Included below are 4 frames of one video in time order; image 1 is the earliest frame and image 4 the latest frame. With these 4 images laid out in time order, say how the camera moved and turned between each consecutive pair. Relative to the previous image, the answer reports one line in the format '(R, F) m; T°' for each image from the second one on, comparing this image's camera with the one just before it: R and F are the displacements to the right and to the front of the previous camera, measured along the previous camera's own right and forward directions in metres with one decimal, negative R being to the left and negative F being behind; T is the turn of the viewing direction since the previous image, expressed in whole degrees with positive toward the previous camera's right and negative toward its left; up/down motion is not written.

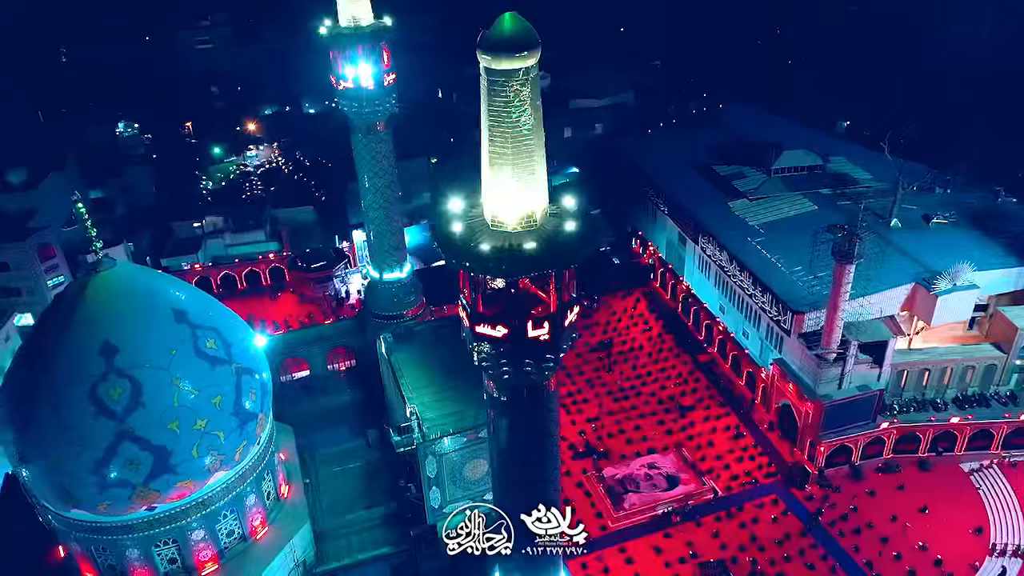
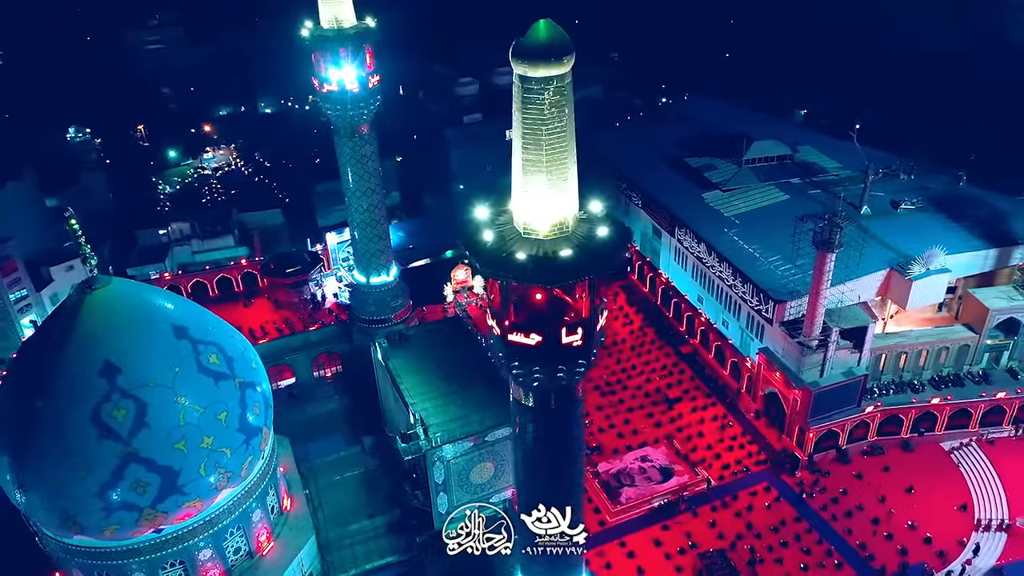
(-0.8, +0.1) m; +3°
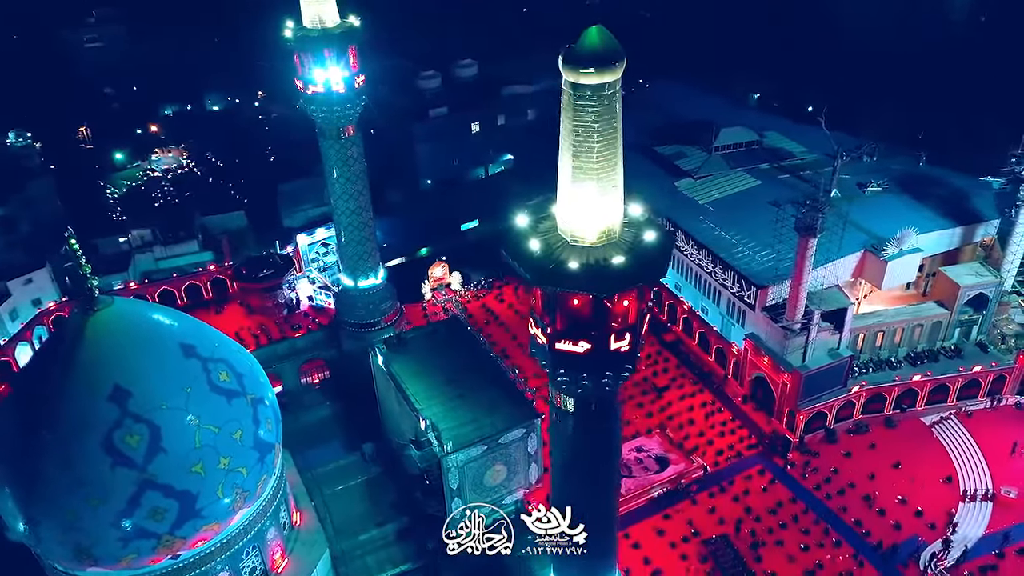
(-1.1, +0.2) m; +4°
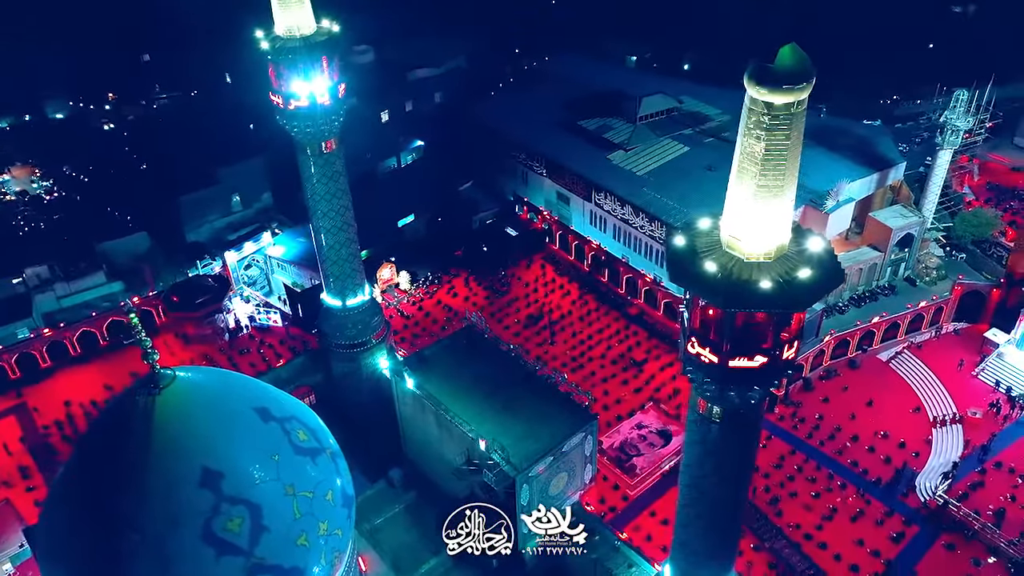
(-3.3, +0.7) m; +10°
